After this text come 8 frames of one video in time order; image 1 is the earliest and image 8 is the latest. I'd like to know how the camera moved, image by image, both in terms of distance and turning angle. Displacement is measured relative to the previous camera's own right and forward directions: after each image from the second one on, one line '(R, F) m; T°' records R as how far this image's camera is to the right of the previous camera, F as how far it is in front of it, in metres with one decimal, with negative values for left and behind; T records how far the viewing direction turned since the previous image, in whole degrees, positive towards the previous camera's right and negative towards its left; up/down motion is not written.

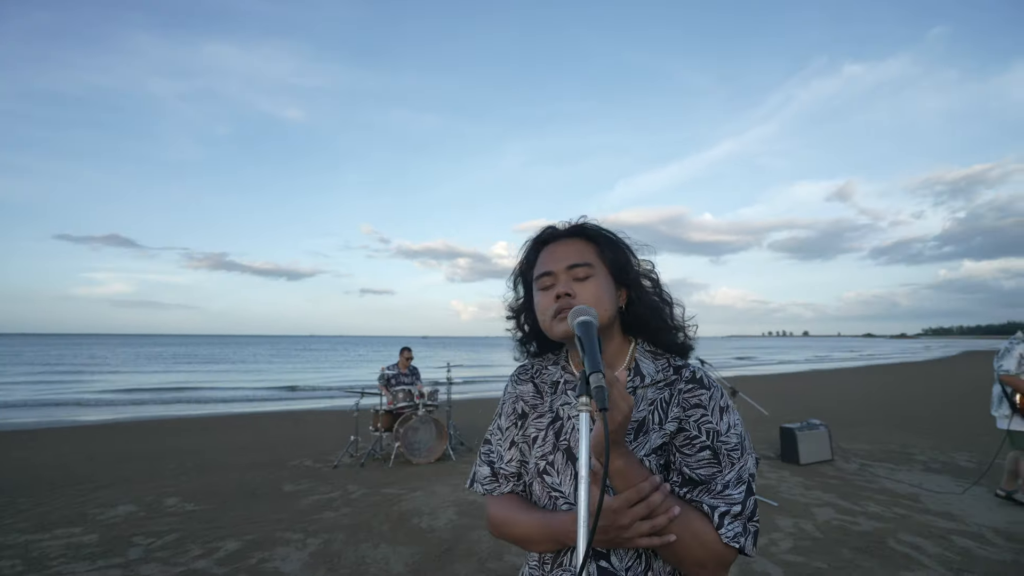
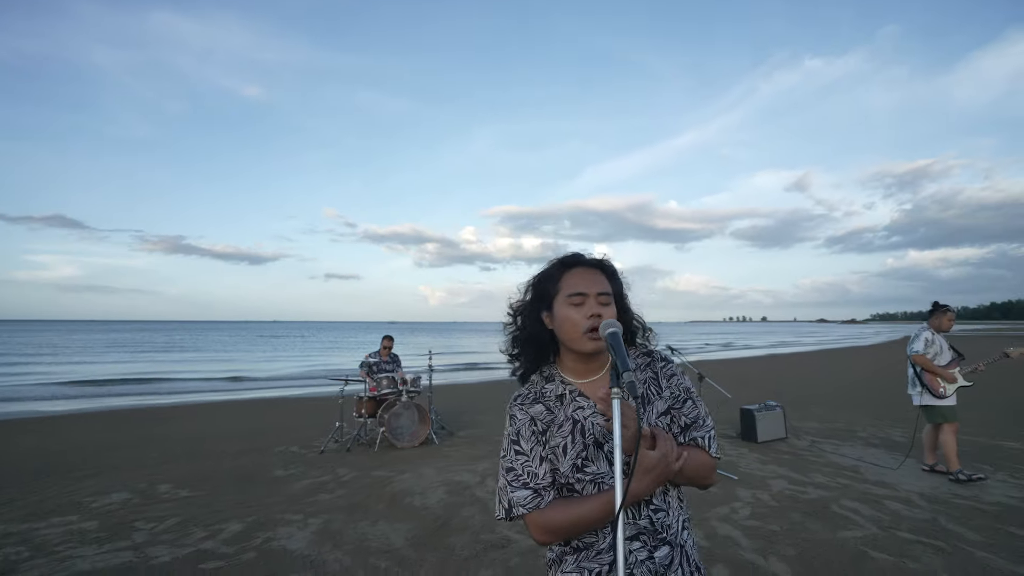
(-0.2, -0.3) m; +4°
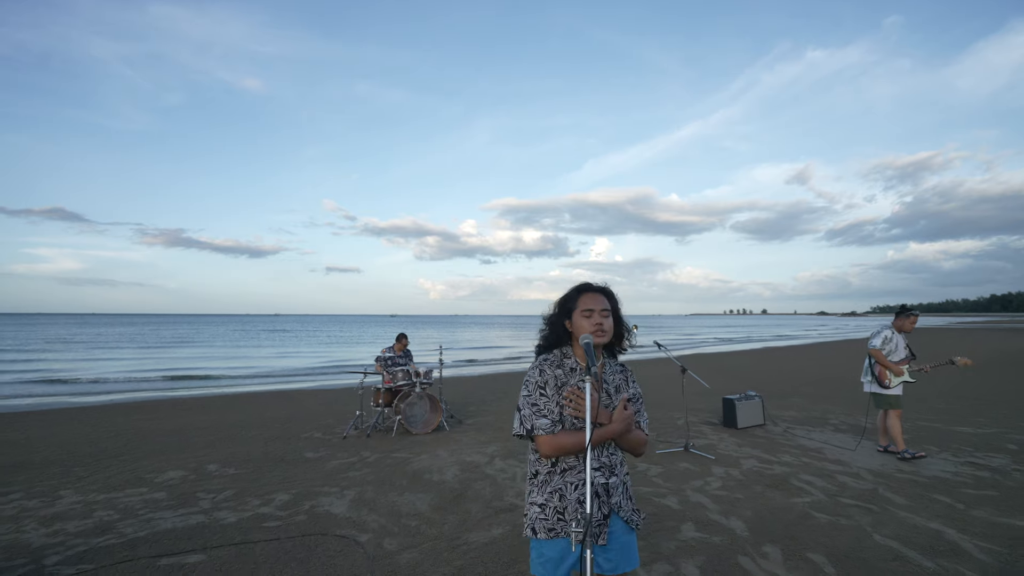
(-0.1, -0.8) m; 0°
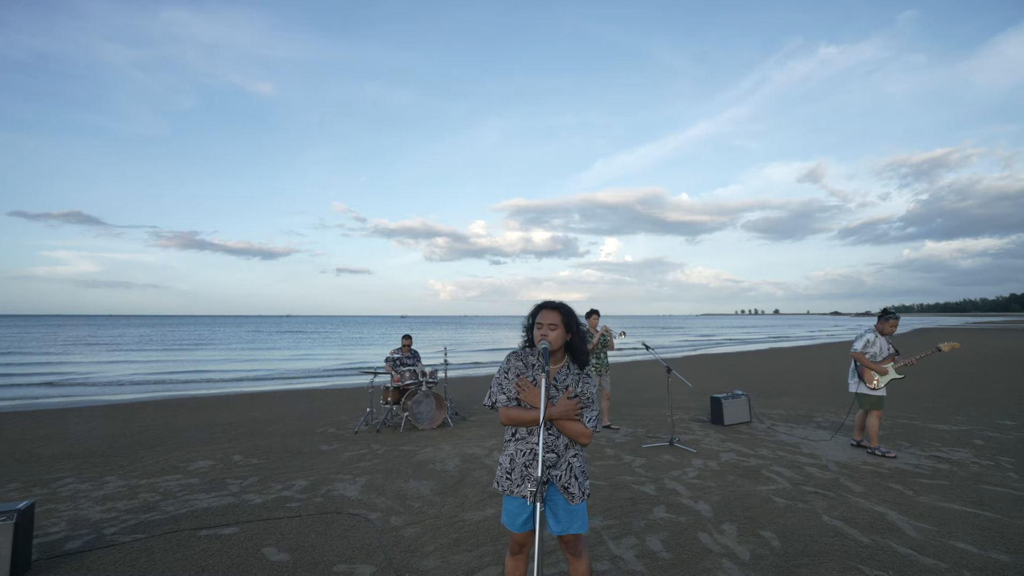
(+0.2, -0.6) m; -1°
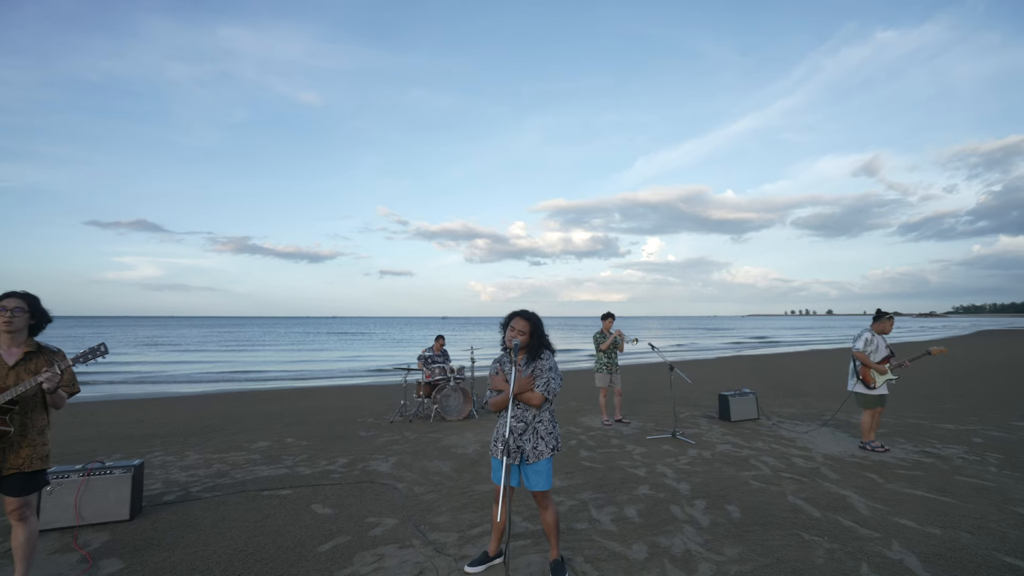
(+0.5, -0.9) m; -5°
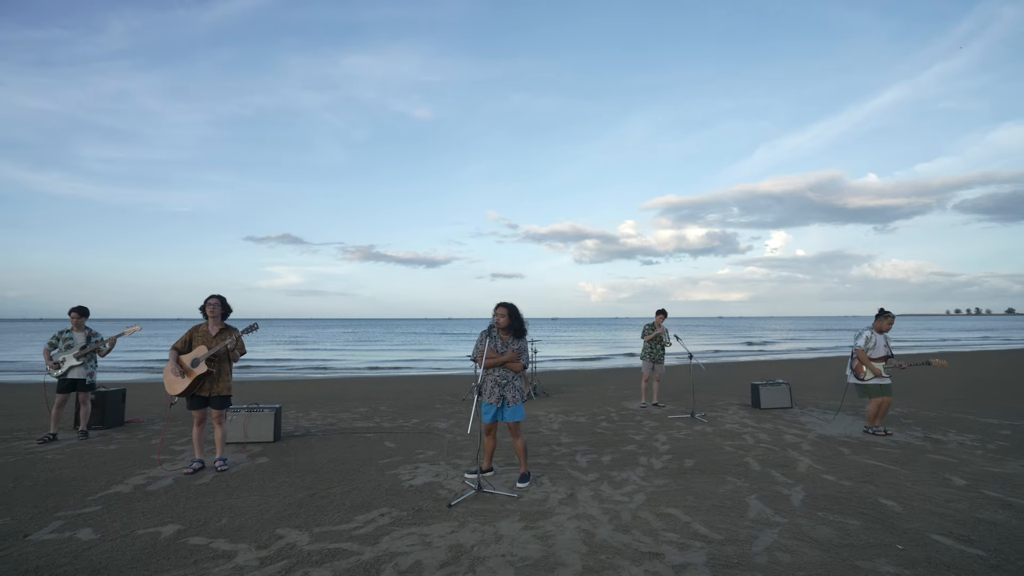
(+1.5, -1.7) m; -13°
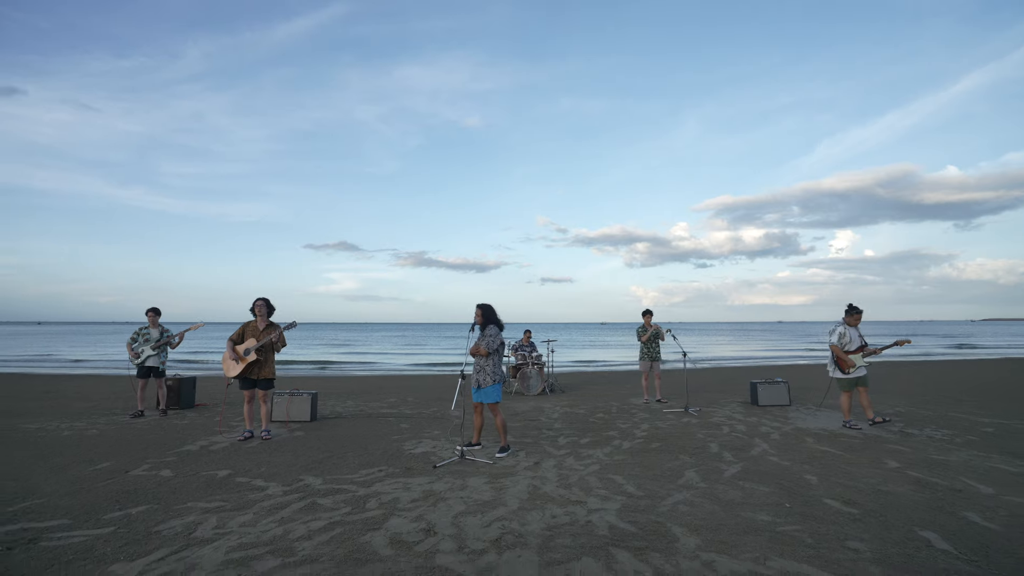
(+0.9, -1.1) m; -6°
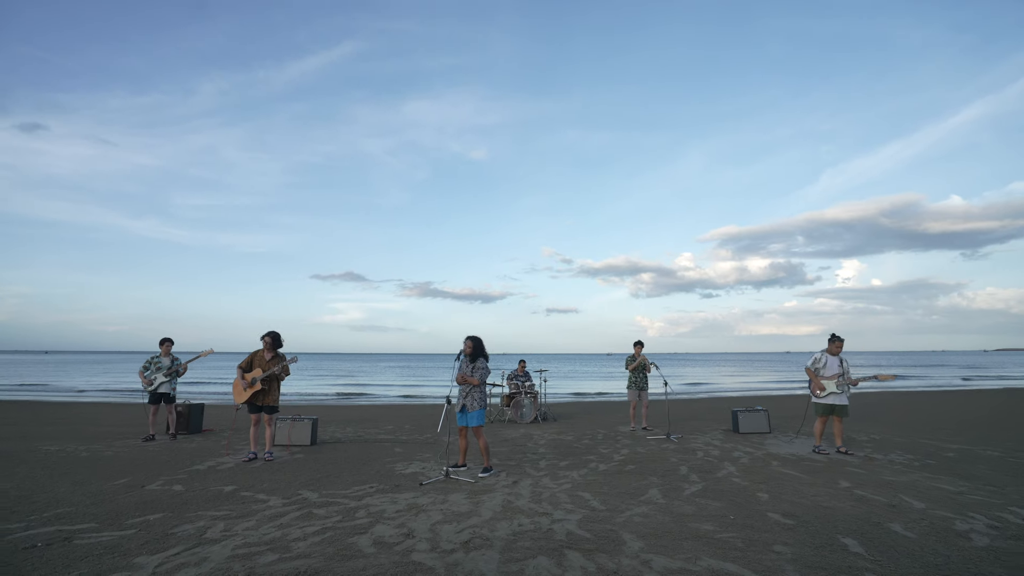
(+0.4, -0.7) m; -1°
